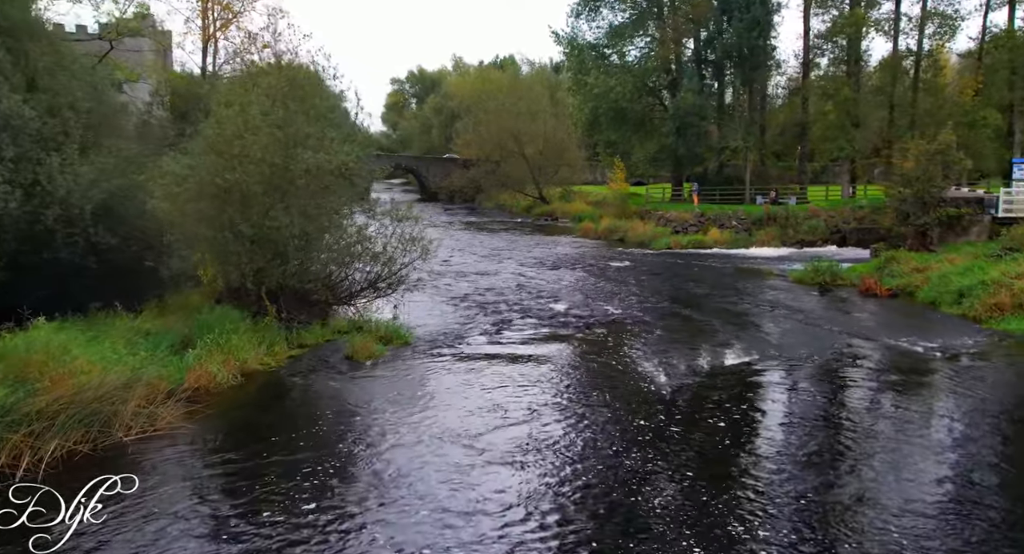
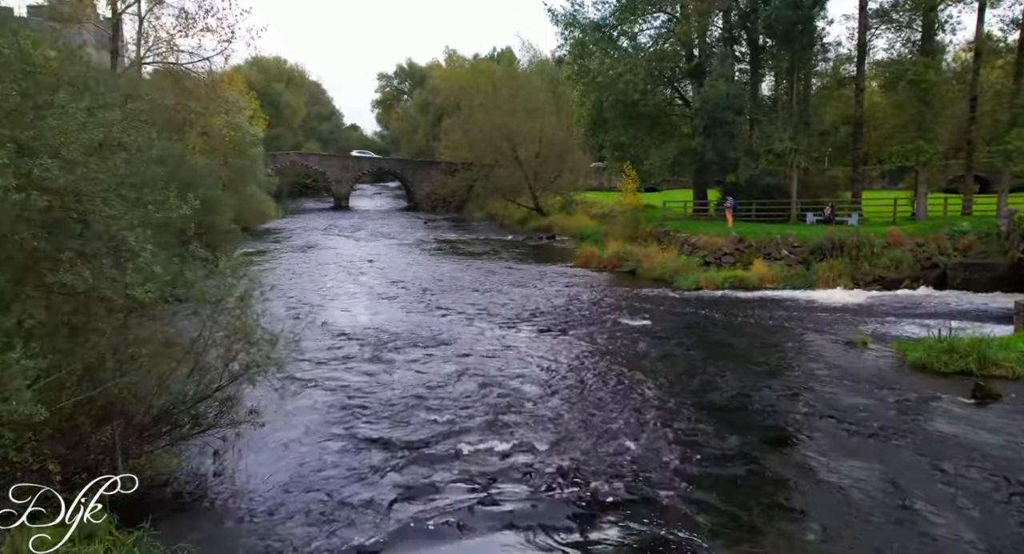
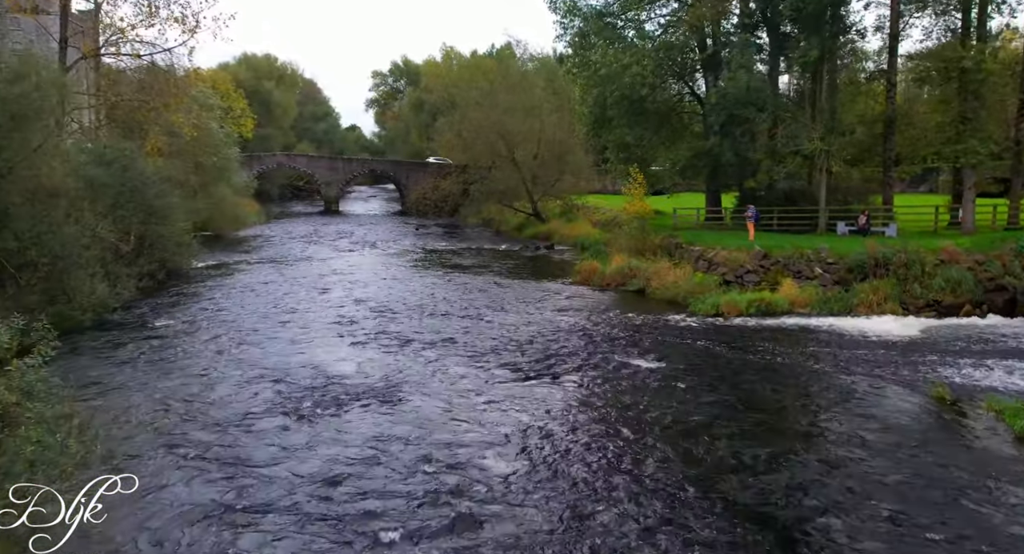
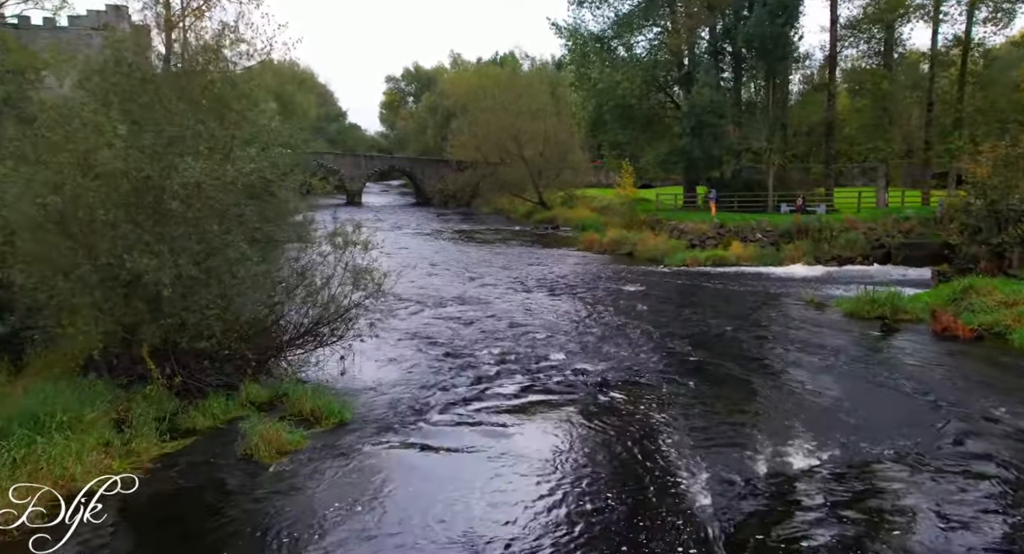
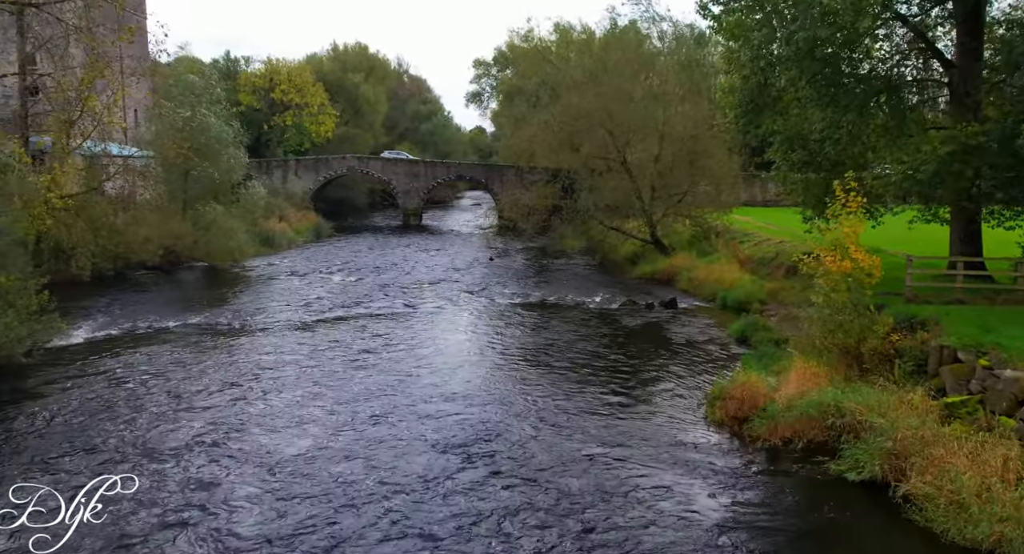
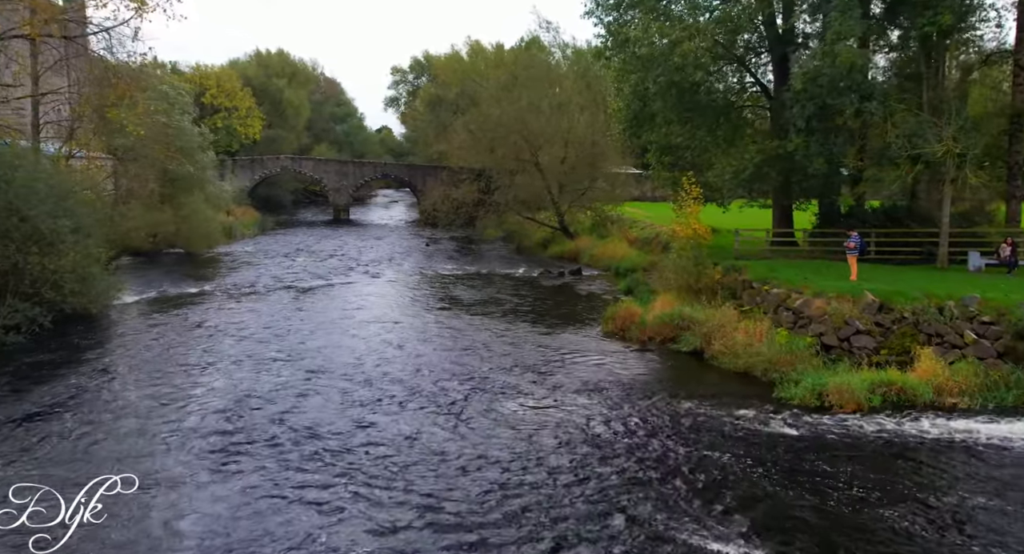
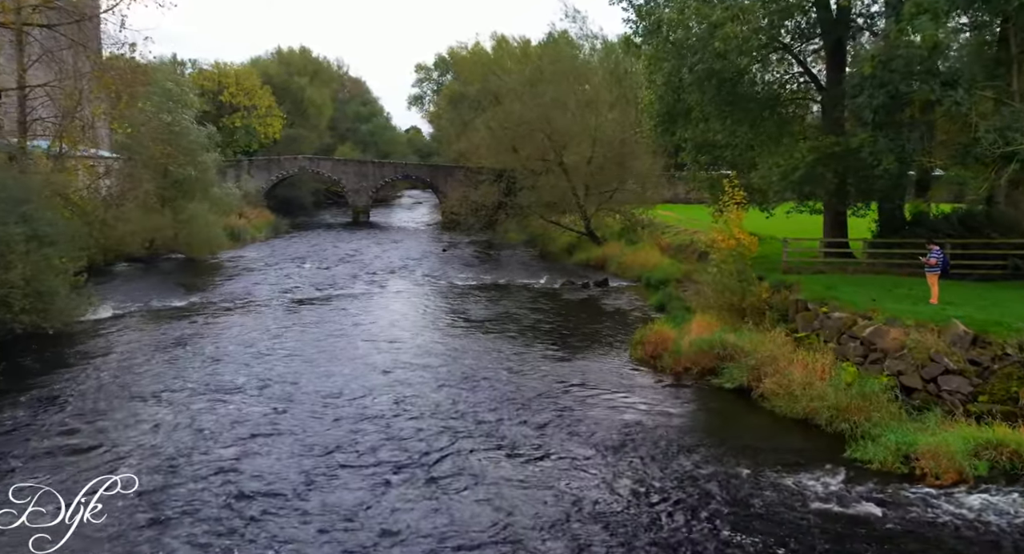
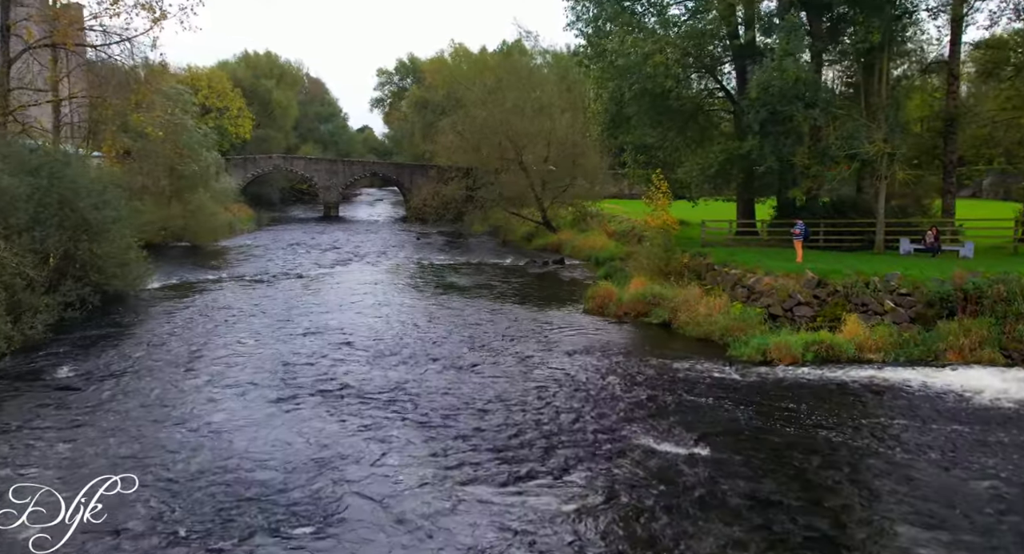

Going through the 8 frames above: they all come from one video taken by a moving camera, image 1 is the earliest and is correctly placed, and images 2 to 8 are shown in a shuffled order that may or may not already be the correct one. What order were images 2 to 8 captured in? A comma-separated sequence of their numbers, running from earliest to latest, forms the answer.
4, 2, 3, 8, 6, 7, 5
